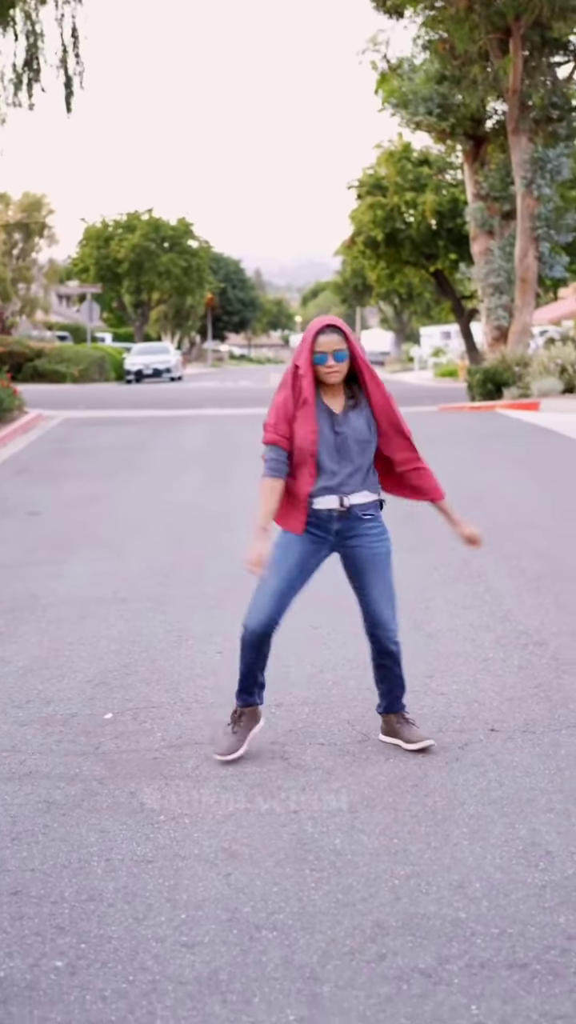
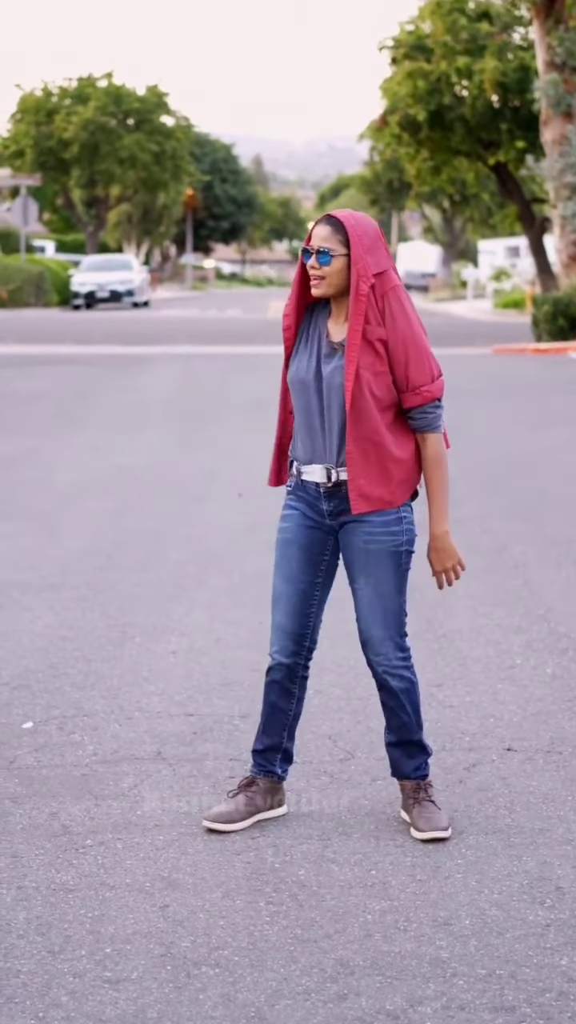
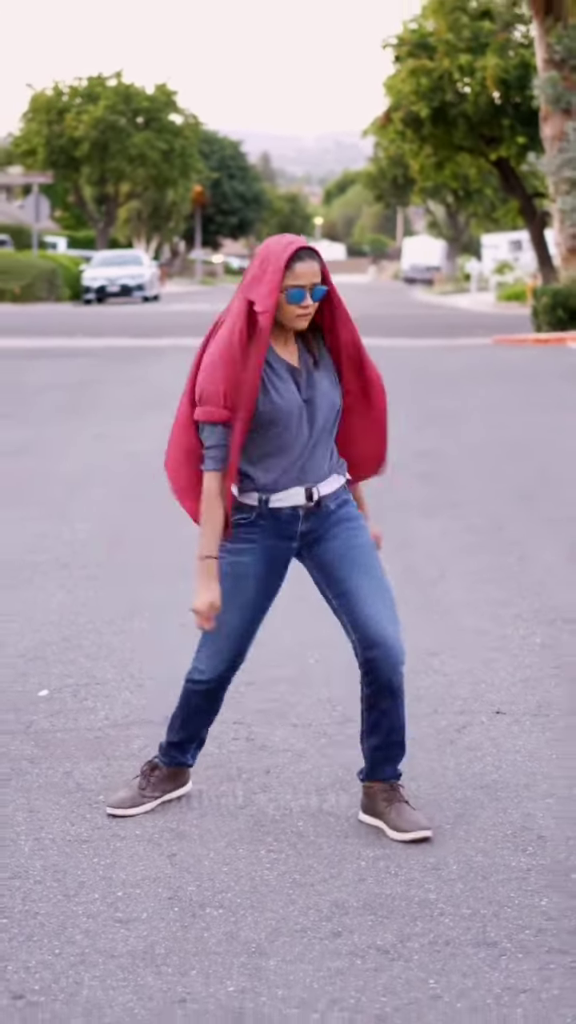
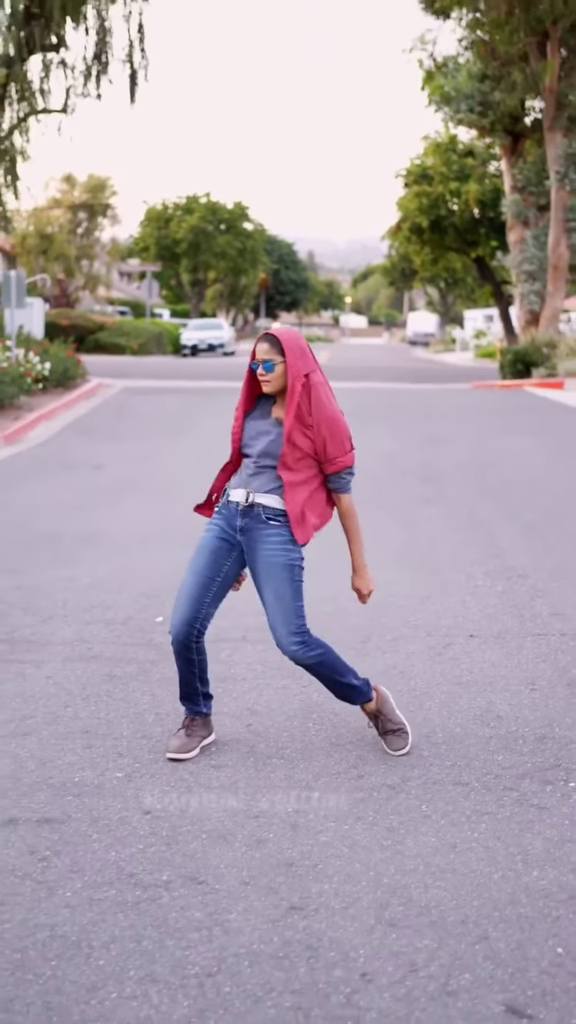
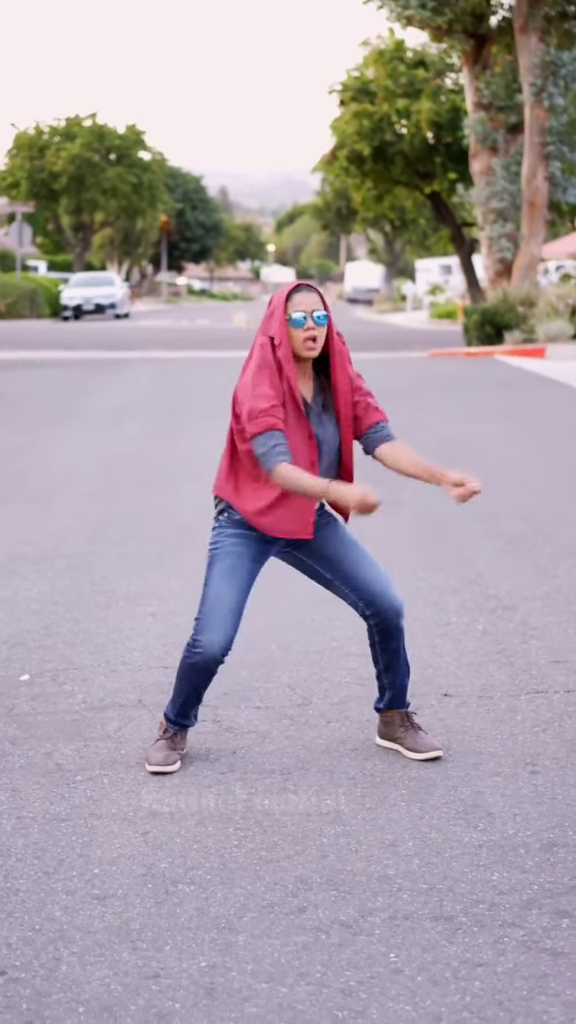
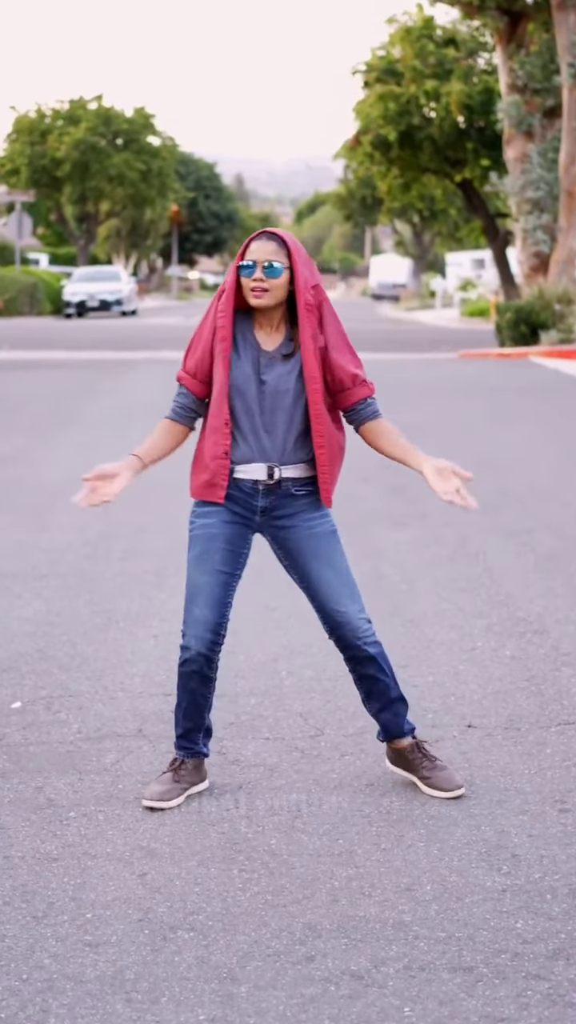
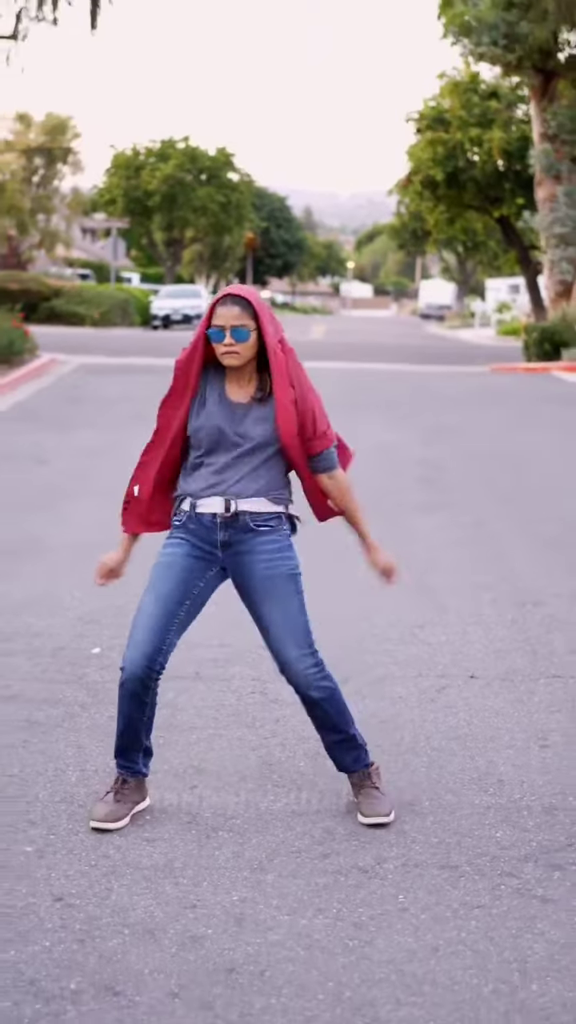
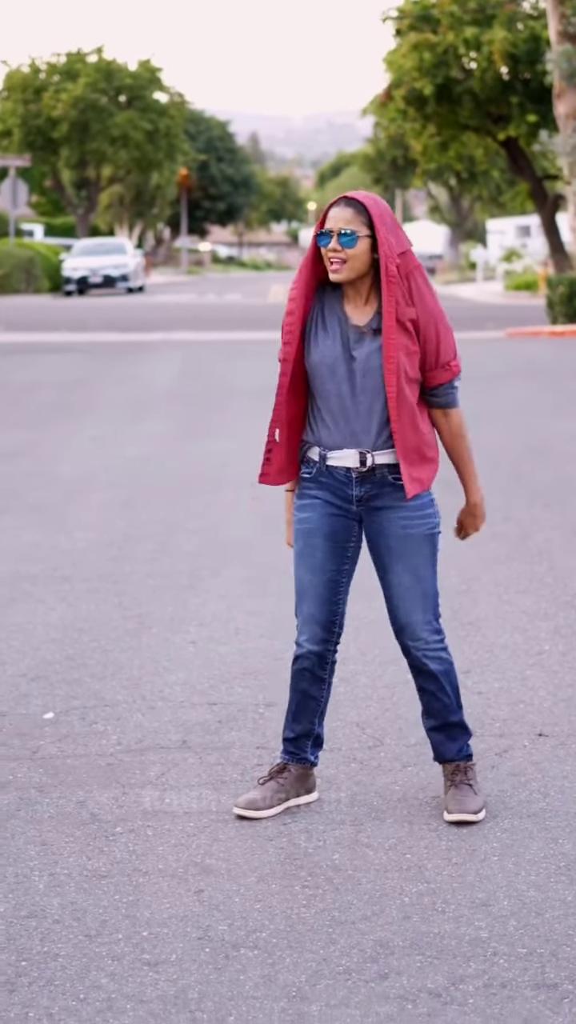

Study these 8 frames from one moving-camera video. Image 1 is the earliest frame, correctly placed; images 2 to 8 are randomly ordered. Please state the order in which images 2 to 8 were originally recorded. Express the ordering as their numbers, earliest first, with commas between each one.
5, 6, 2, 8, 3, 7, 4
